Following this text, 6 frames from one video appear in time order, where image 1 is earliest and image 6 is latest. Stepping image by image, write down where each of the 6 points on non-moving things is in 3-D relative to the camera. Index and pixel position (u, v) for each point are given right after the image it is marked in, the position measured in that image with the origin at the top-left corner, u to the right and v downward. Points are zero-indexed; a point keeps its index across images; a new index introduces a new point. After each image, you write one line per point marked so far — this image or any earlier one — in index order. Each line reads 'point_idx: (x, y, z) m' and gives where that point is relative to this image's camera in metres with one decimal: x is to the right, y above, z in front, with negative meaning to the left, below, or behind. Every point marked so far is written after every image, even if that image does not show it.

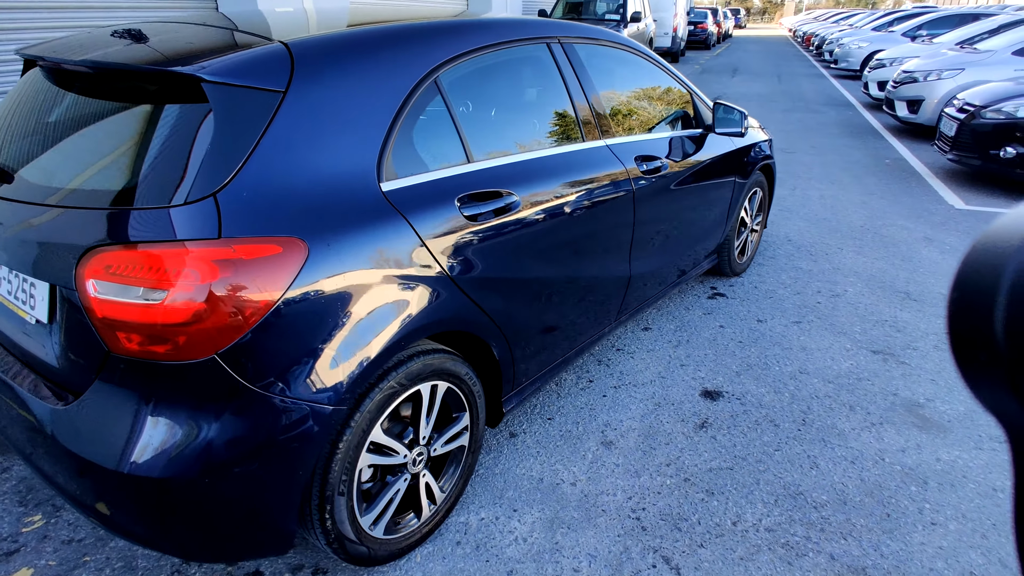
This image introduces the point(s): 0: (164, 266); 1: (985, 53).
0: (-0.8, 0.0, +1.4) m
1: (+5.6, +2.8, +7.7) m
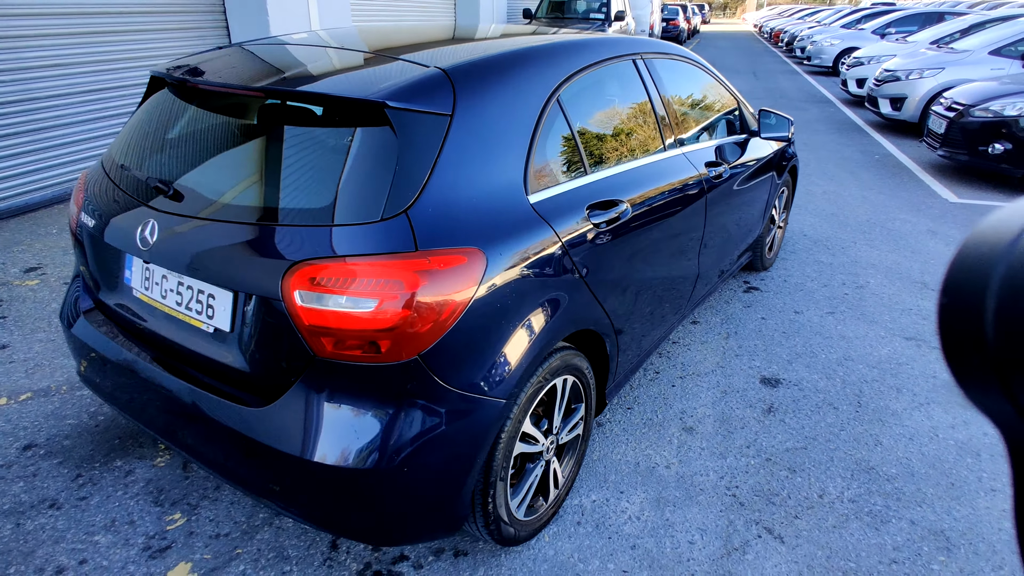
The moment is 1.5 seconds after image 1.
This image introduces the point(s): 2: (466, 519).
0: (-0.3, 0.0, +1.6) m
1: (+5.6, +3.0, +8.2) m
2: (-0.1, -0.6, +1.8) m
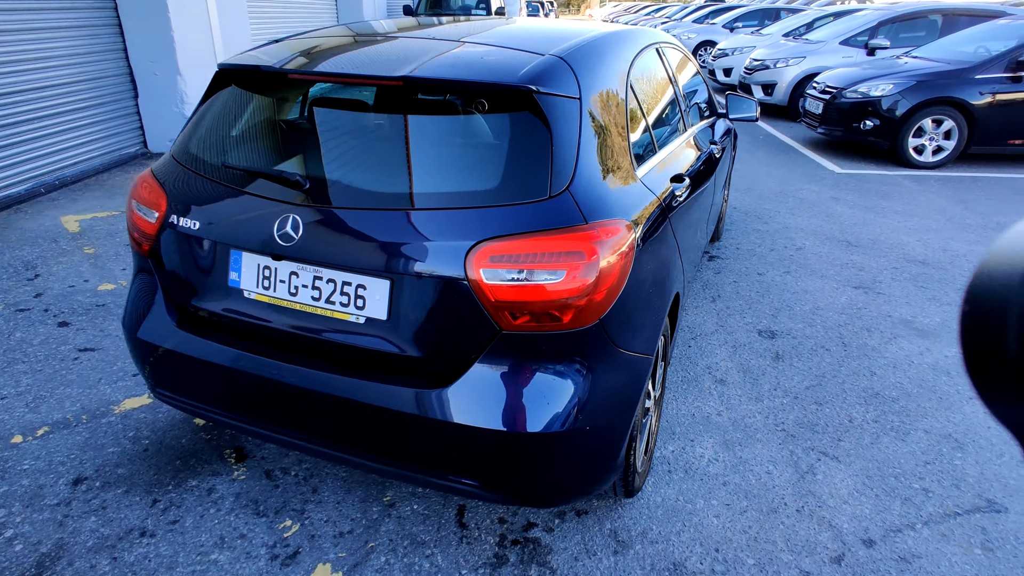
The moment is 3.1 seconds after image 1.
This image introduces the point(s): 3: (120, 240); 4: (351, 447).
0: (+0.1, +0.1, +1.7) m
1: (+4.3, +3.5, +9.3) m
2: (+0.3, -0.6, +2.0) m
3: (-2.7, +0.3, +4.5) m
4: (-0.5, -0.5, +1.9) m
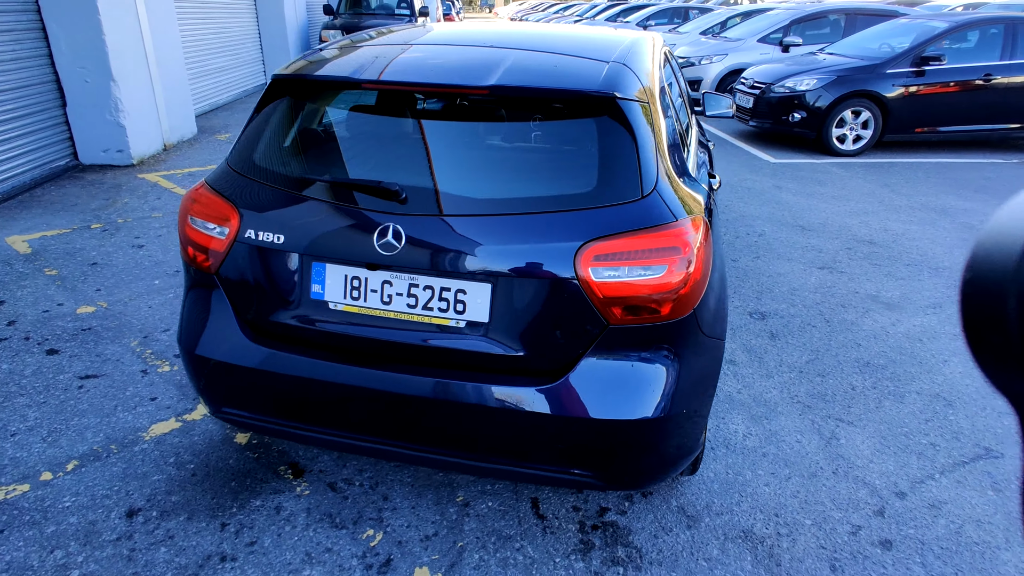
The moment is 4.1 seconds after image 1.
0: (+0.4, +0.1, +1.8) m
1: (+3.4, +3.7, +9.9) m
2: (+0.6, -0.5, +2.1) m
3: (-2.8, +0.2, +4.2) m
4: (-0.2, -0.5, +1.9) m
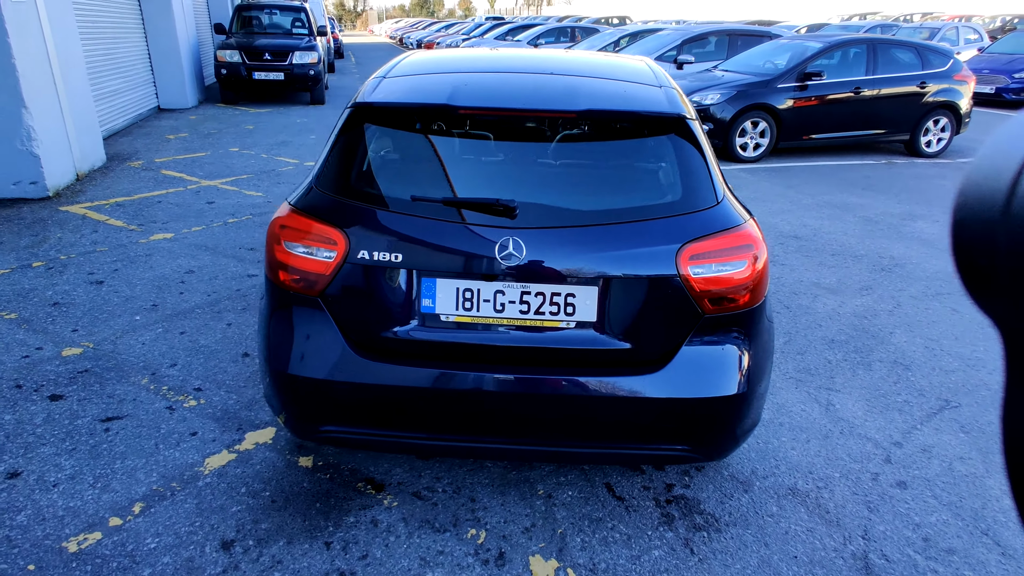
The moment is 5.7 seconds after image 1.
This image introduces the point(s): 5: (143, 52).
0: (+0.7, +0.1, +2.1) m
1: (+2.0, +3.7, +10.6) m
2: (+0.9, -0.5, +2.4) m
3: (-2.8, -0.1, +3.9) m
4: (+0.2, -0.5, +2.1) m
5: (-5.9, +3.8, +10.5) m
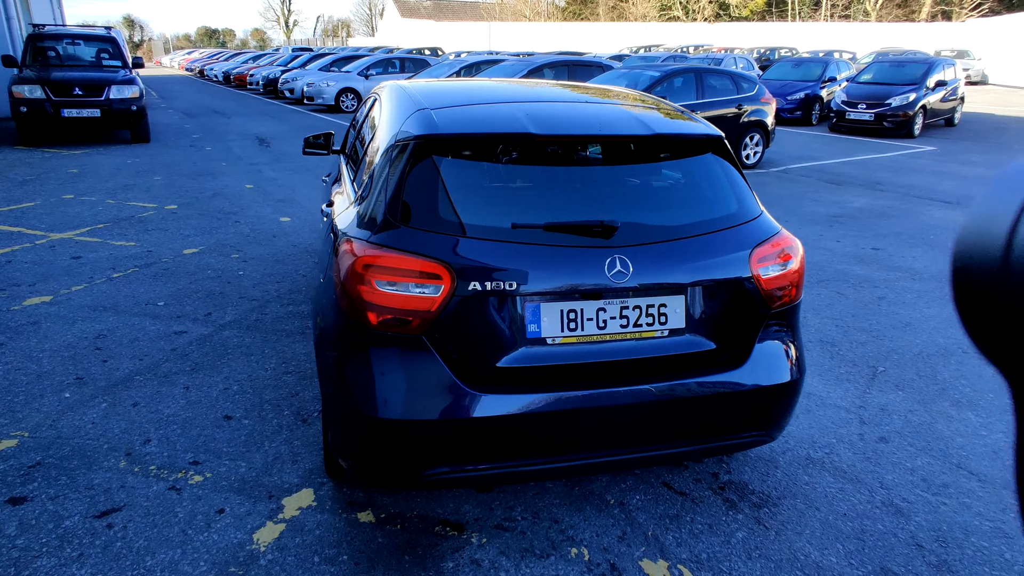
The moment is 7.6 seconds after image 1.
0: (+0.9, +0.1, +2.3) m
1: (-0.5, +3.4, +11.0) m
2: (+1.1, -0.5, +2.7) m
3: (-2.9, -0.5, +3.1) m
4: (+0.5, -0.5, +2.2) m
5: (-8.0, +2.7, +8.8) m
